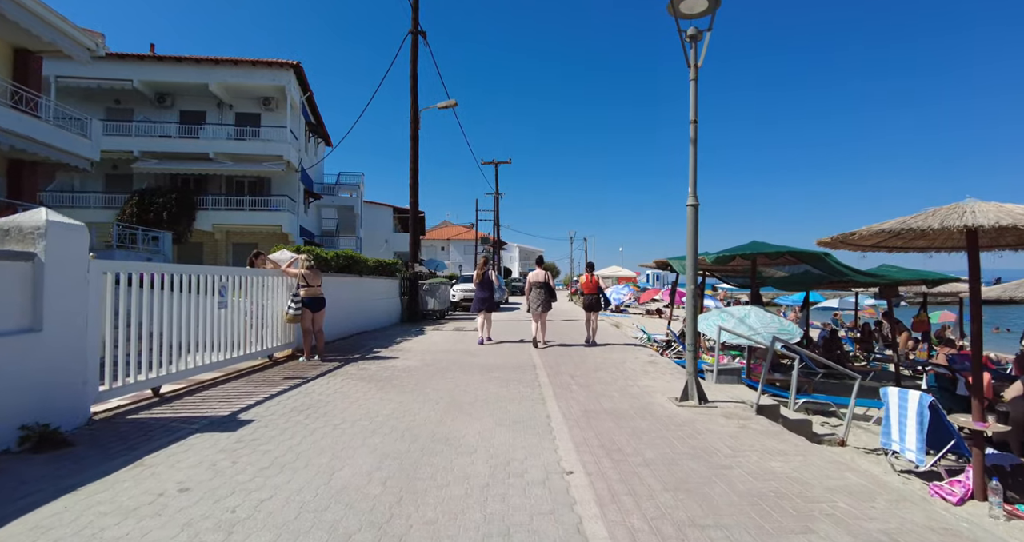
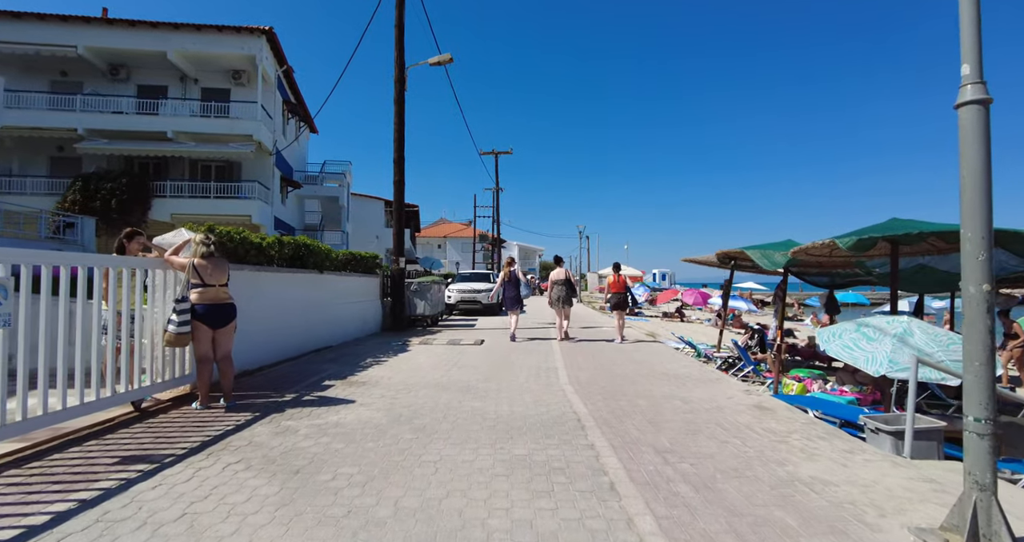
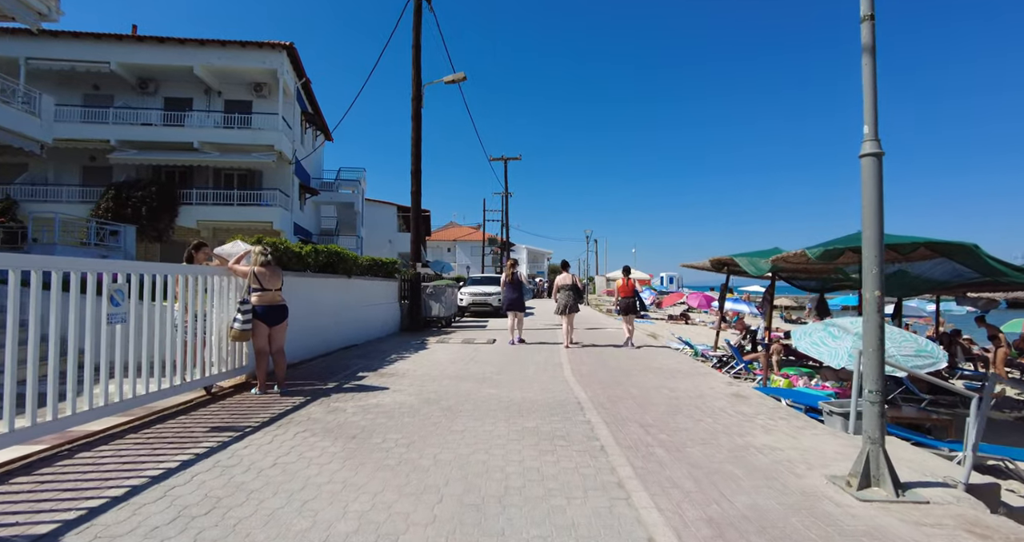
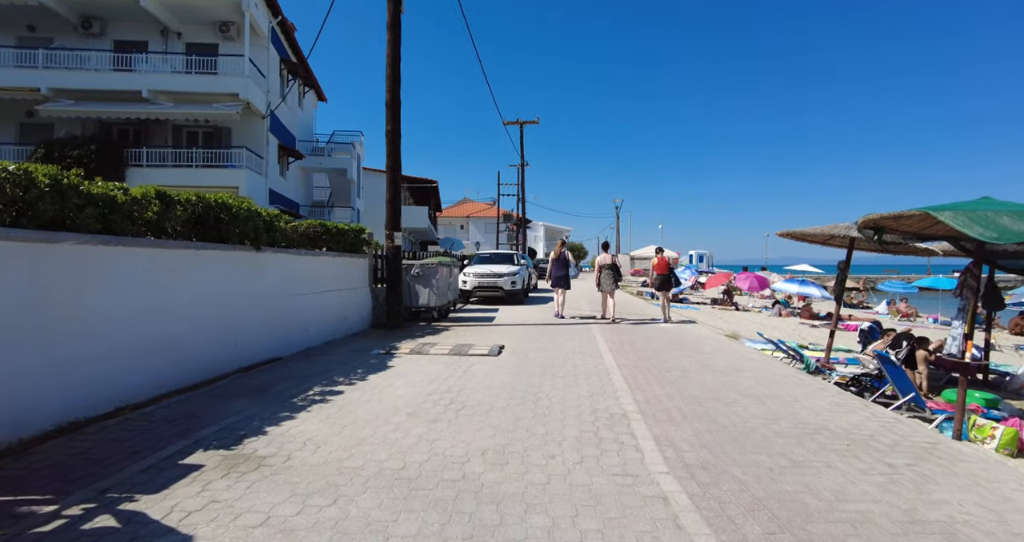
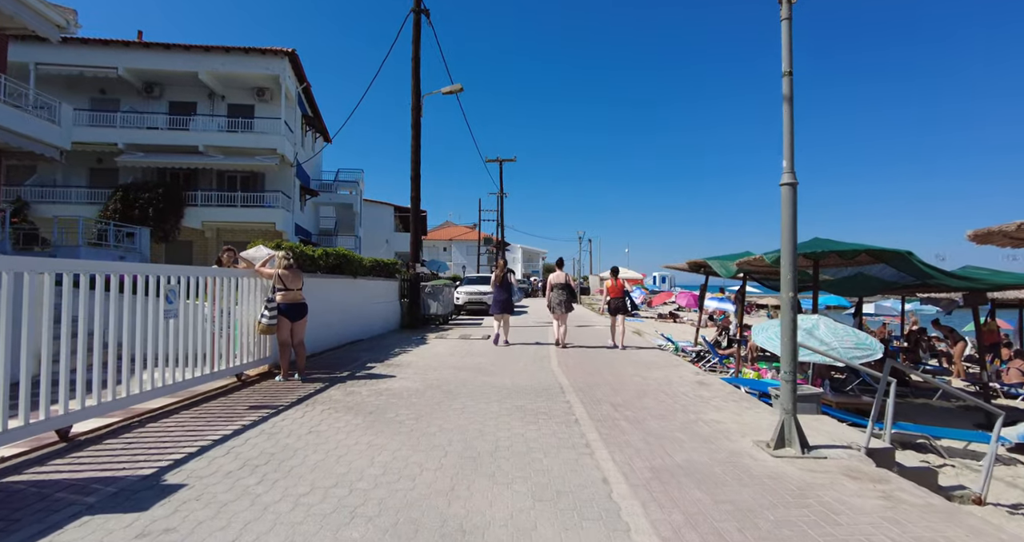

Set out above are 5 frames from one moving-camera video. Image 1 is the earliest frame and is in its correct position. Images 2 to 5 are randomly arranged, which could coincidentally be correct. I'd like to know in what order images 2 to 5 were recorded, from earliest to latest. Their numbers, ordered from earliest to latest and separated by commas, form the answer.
5, 3, 2, 4
